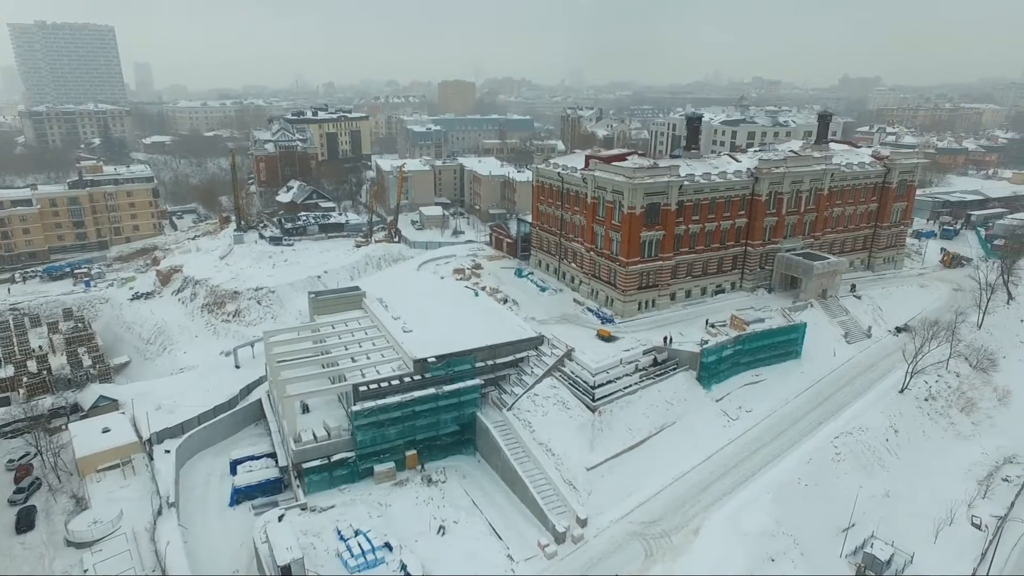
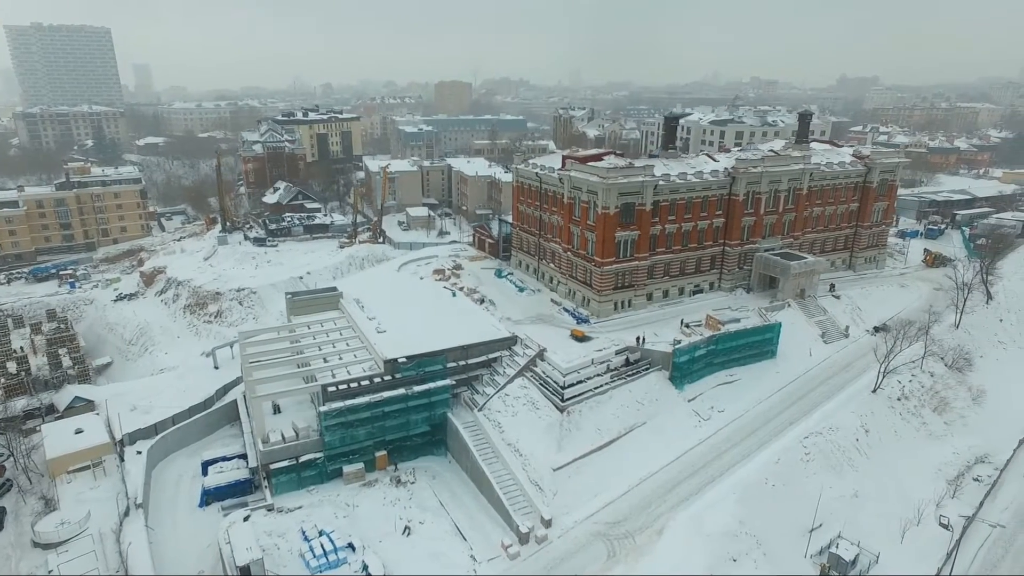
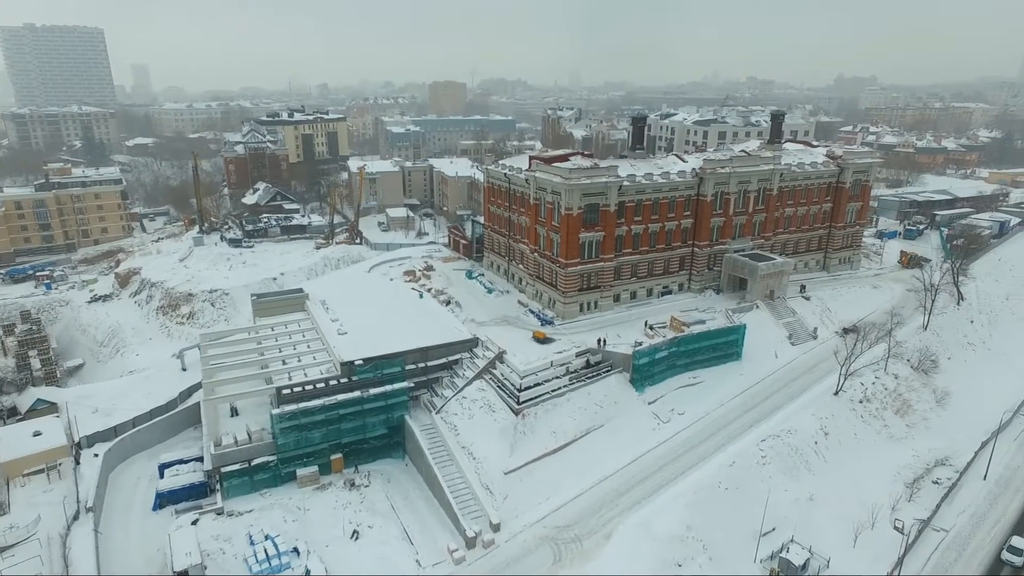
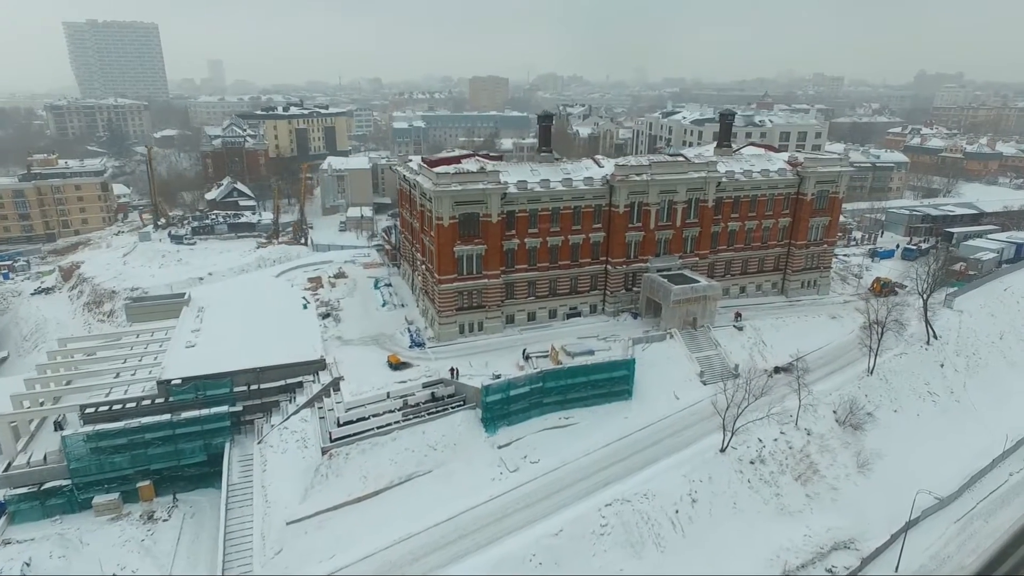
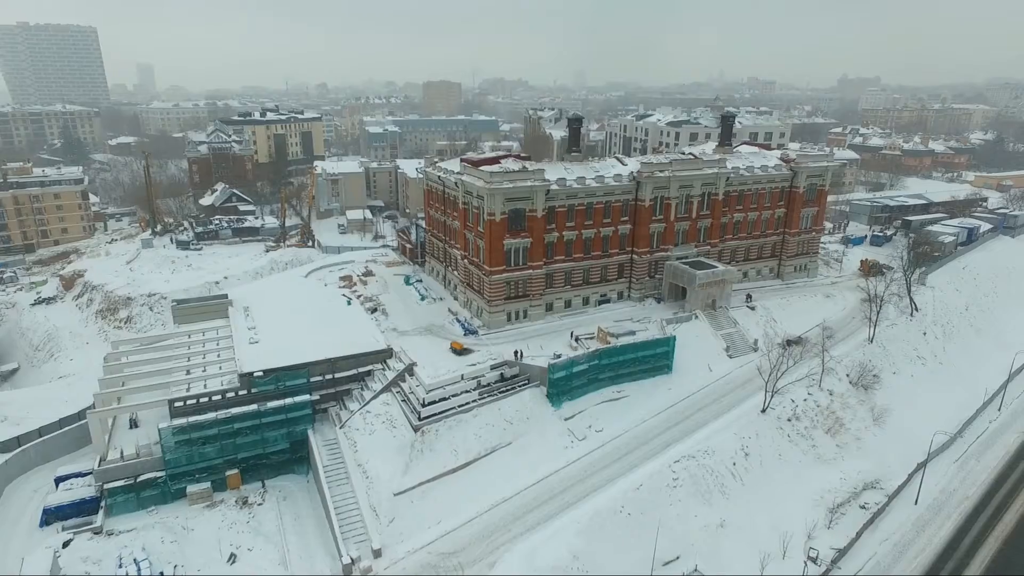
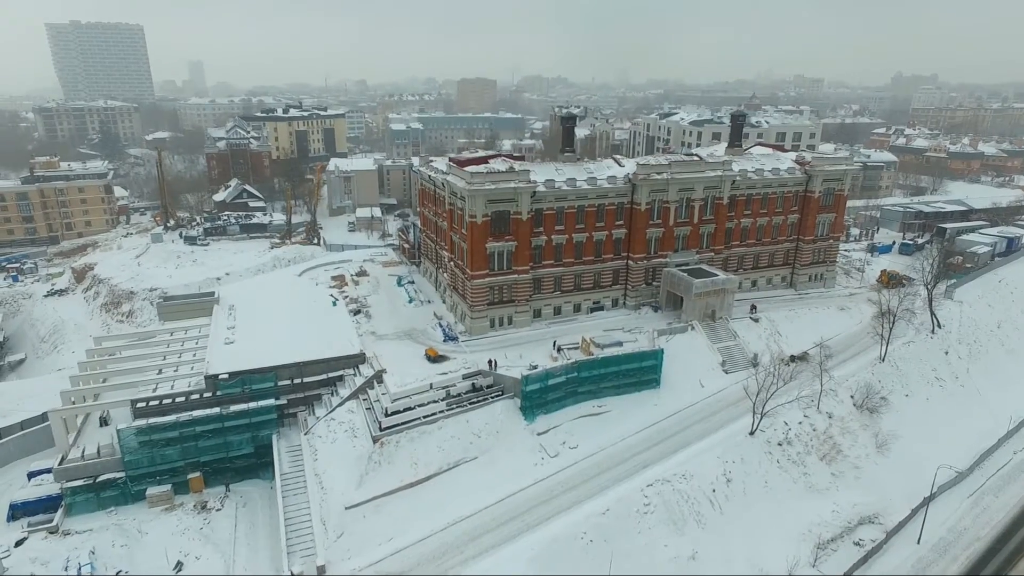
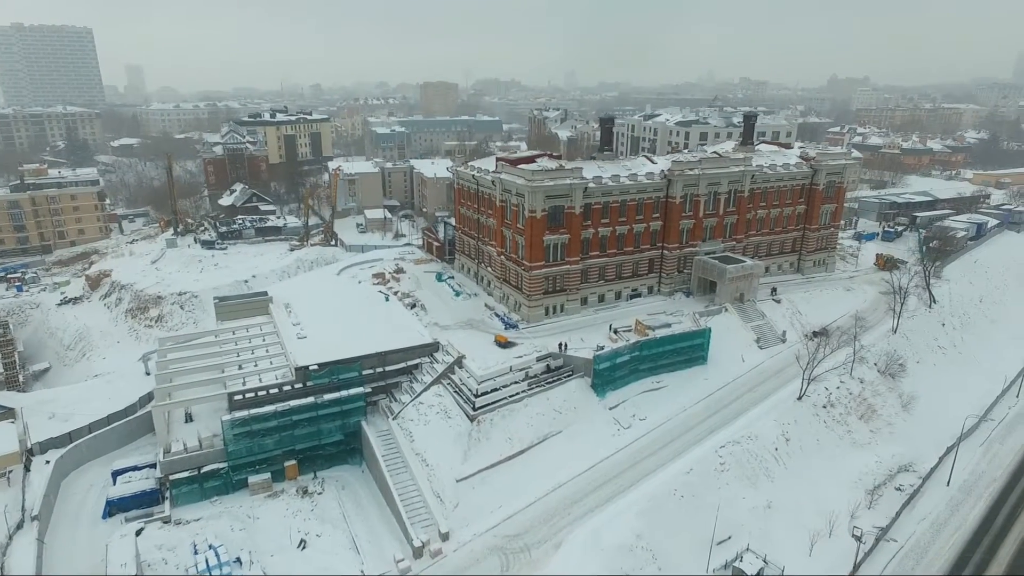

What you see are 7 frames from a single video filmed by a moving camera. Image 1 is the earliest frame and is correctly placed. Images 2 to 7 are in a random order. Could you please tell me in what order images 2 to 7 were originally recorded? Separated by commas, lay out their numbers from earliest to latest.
2, 3, 7, 5, 6, 4
